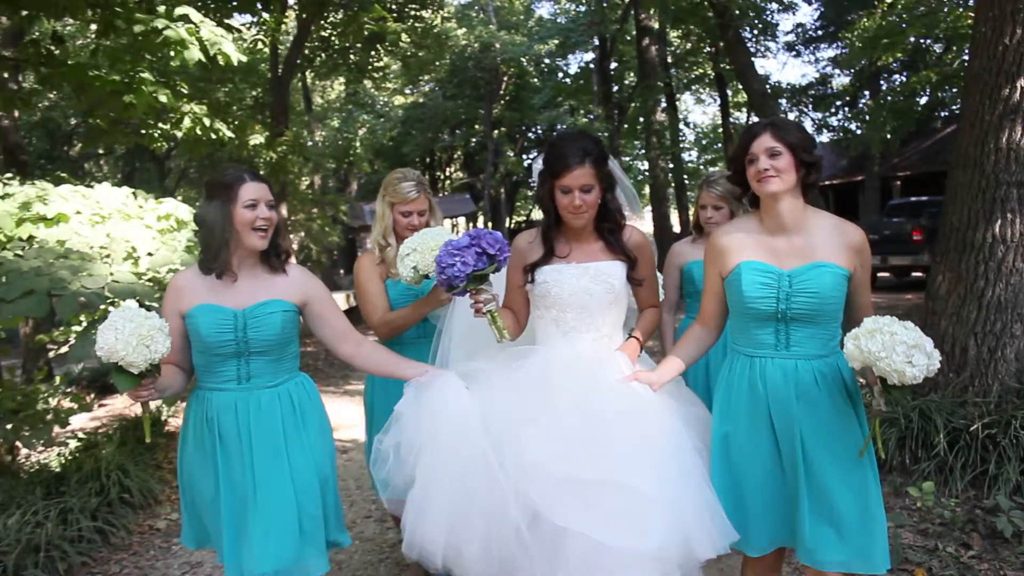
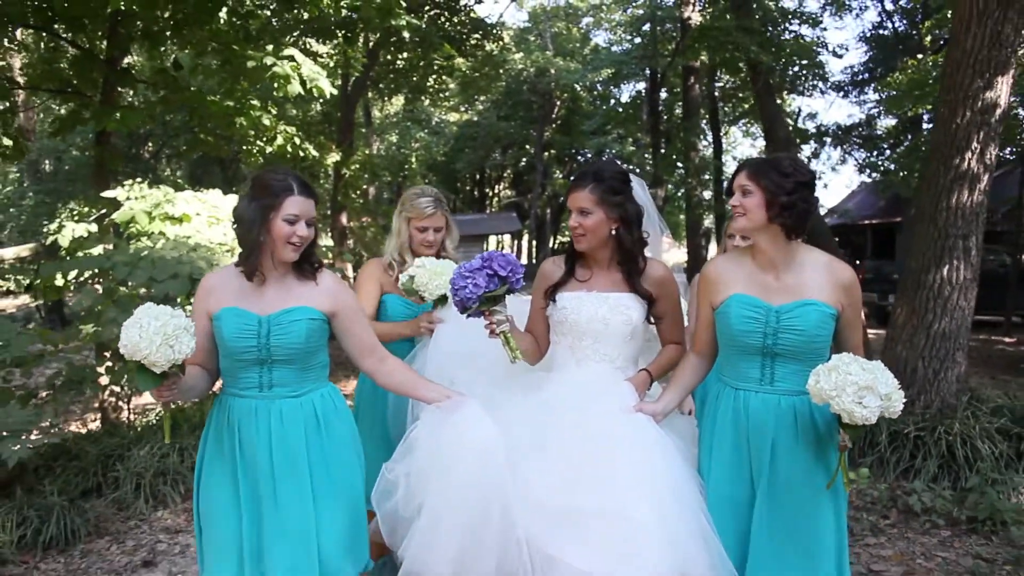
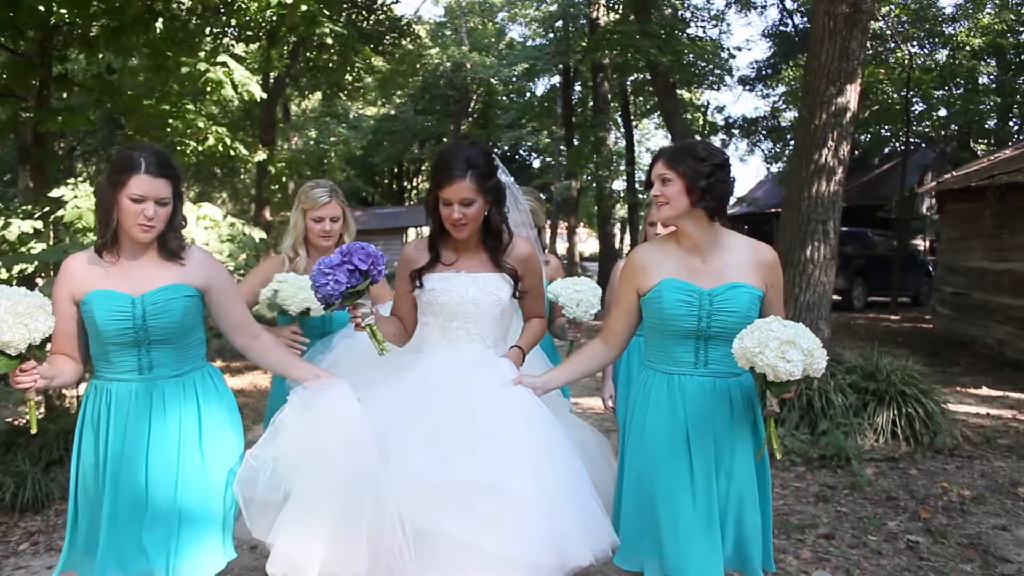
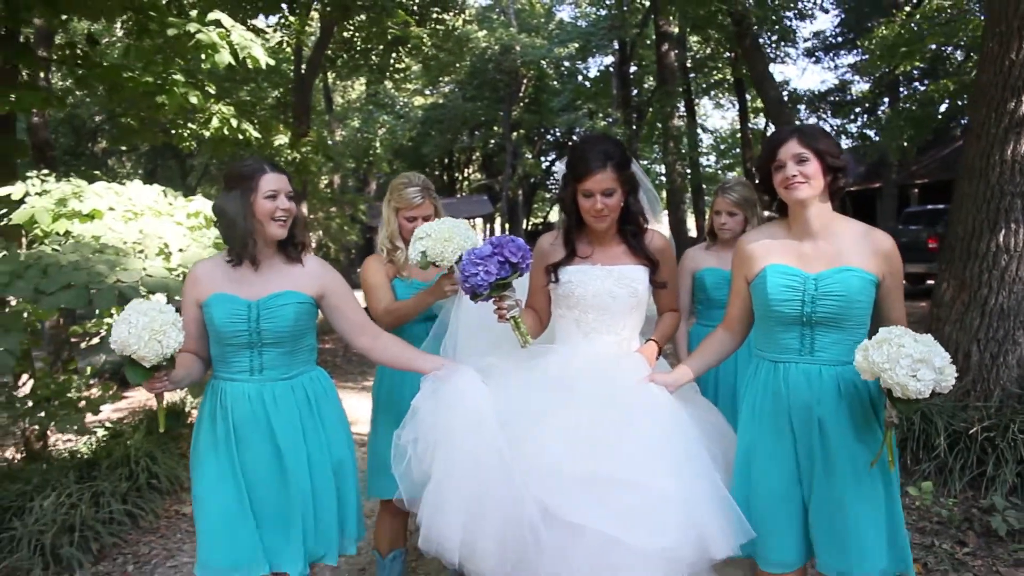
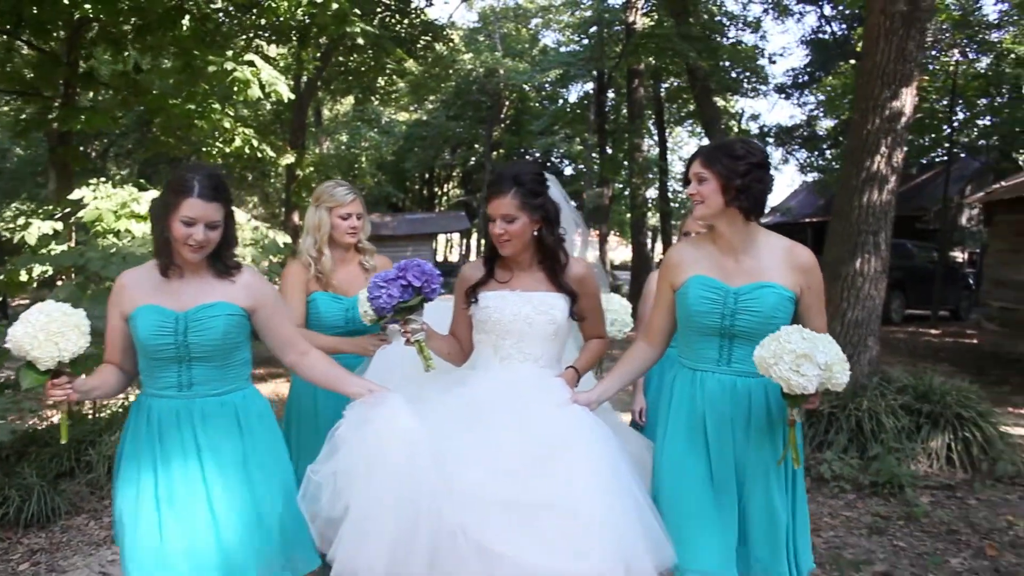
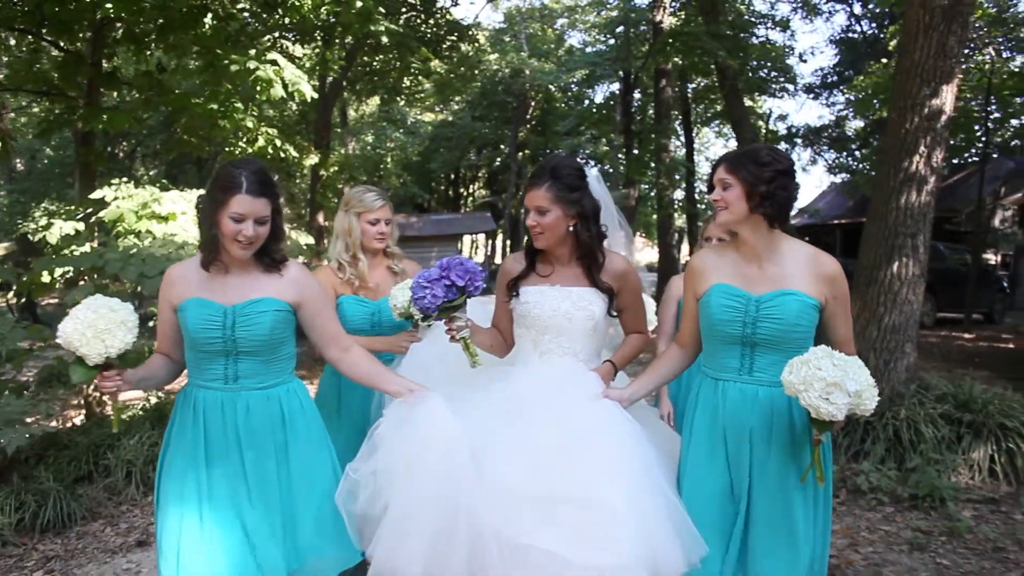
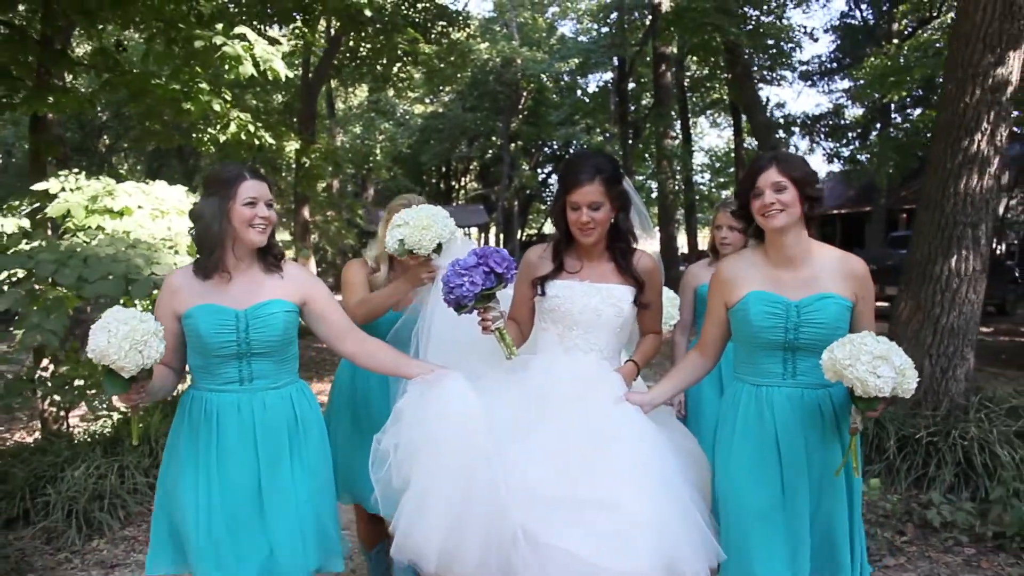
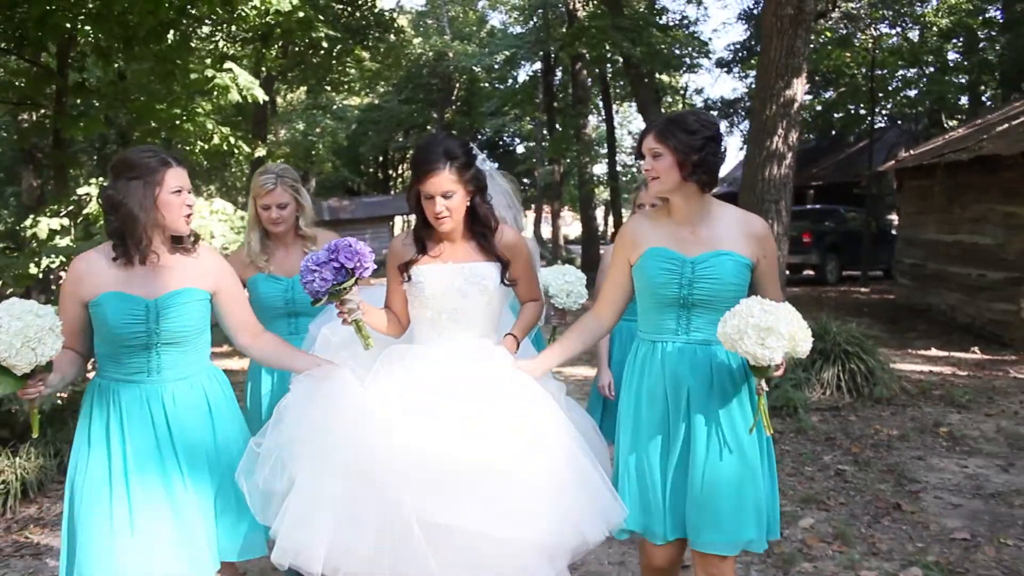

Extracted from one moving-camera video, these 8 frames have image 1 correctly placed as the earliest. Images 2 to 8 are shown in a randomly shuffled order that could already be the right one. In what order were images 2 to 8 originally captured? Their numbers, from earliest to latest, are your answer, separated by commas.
4, 7, 2, 6, 5, 3, 8
